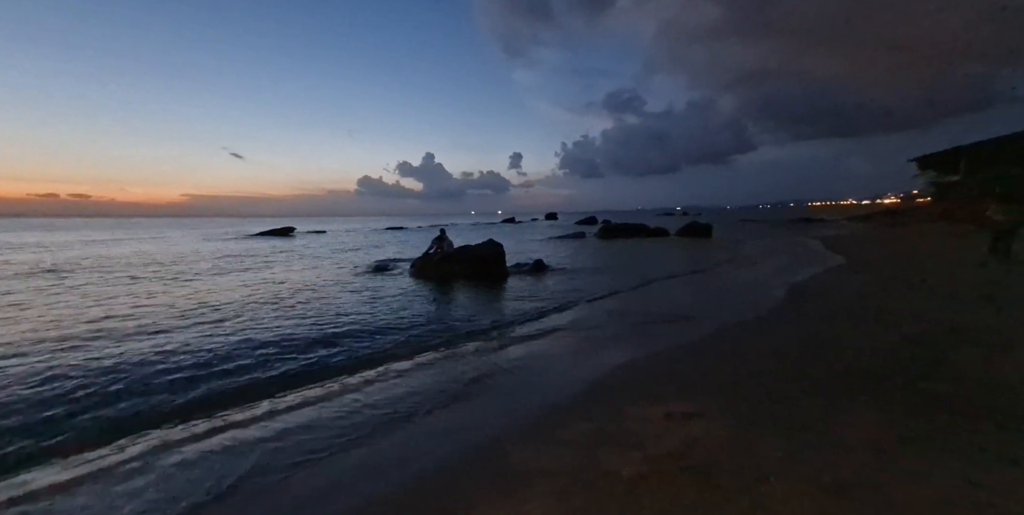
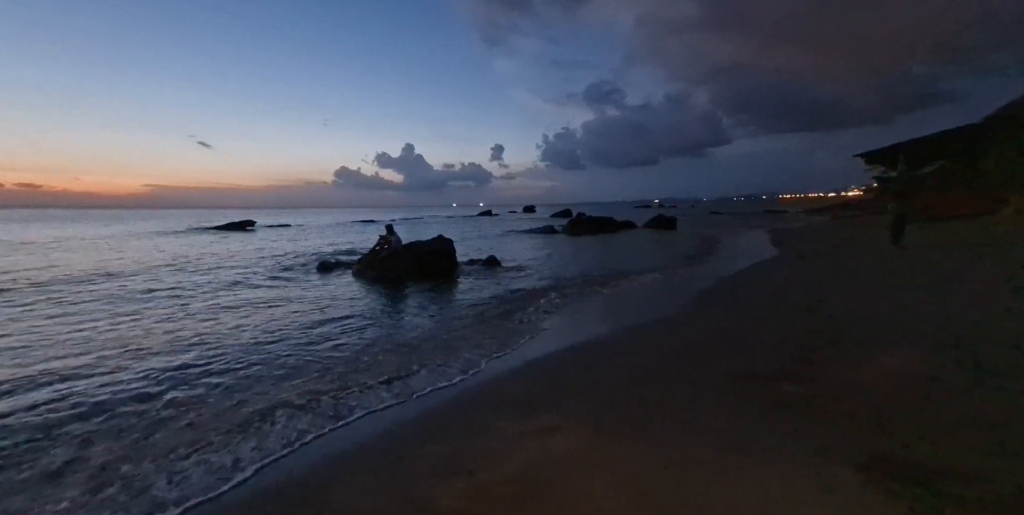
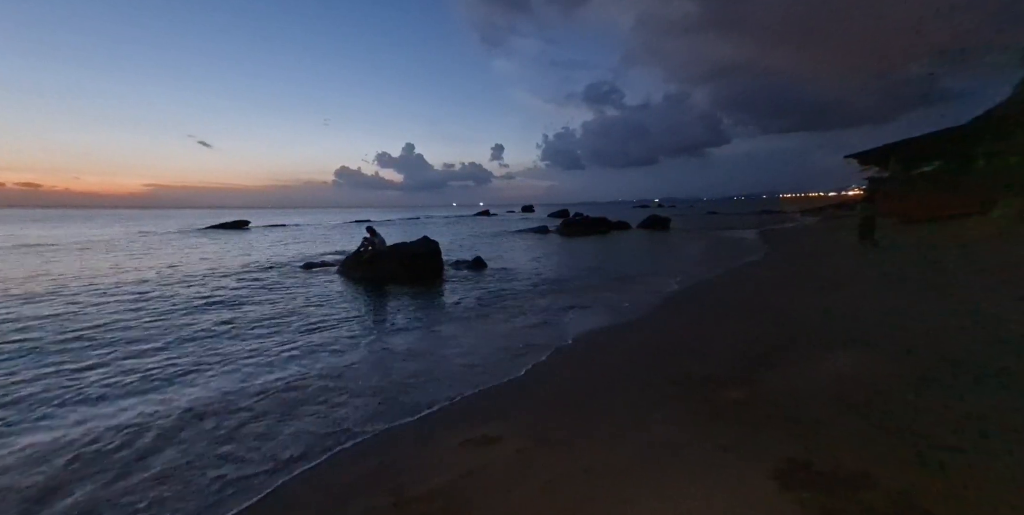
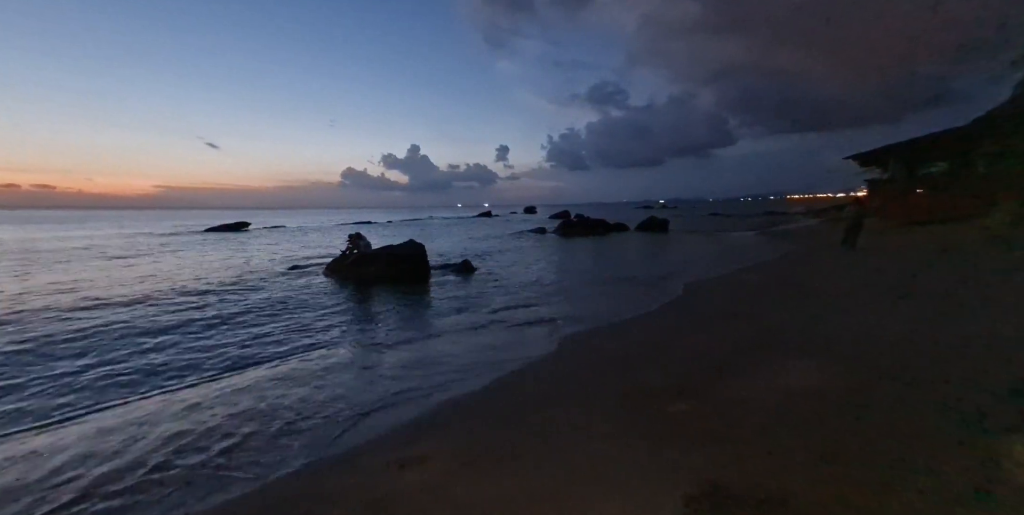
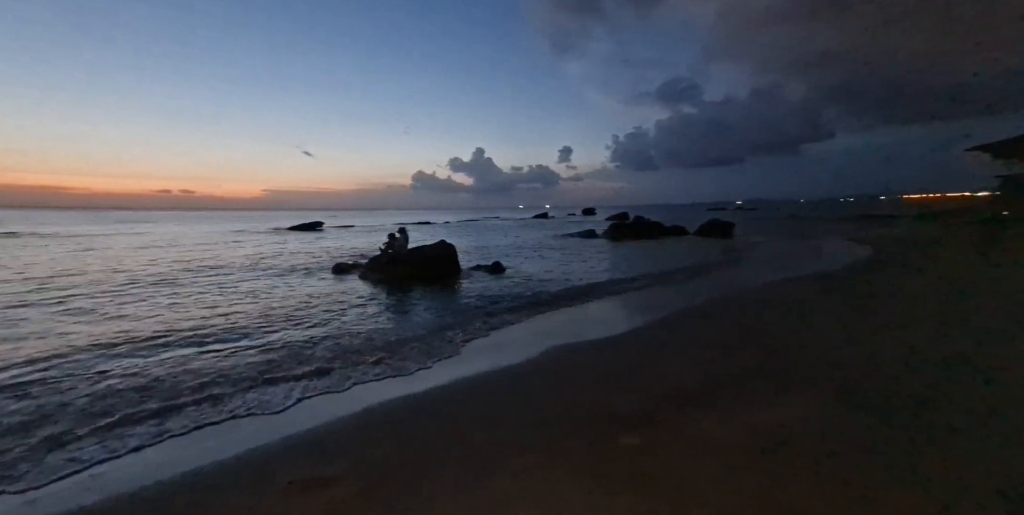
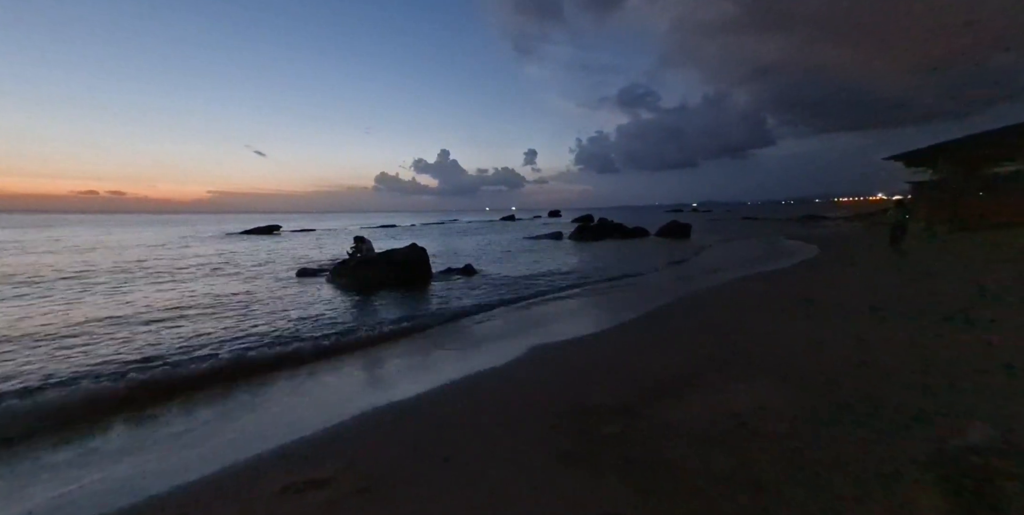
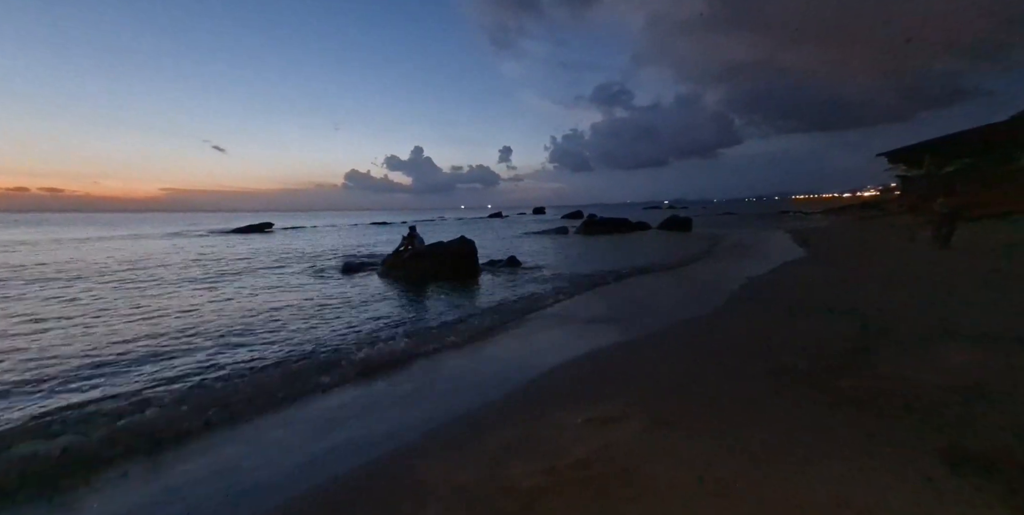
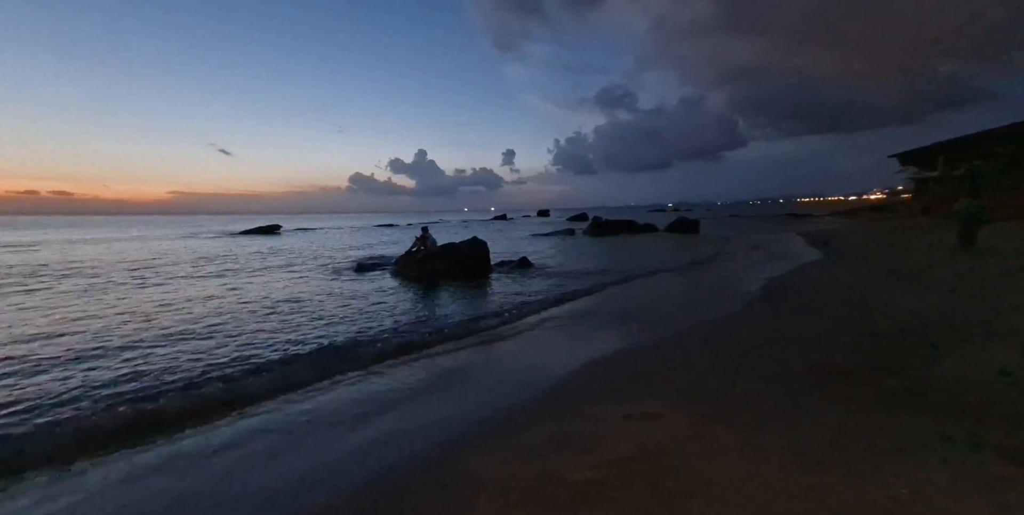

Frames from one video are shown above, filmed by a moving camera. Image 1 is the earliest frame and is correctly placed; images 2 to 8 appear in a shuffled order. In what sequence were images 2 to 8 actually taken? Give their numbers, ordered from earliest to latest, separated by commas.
8, 7, 2, 3, 4, 6, 5
